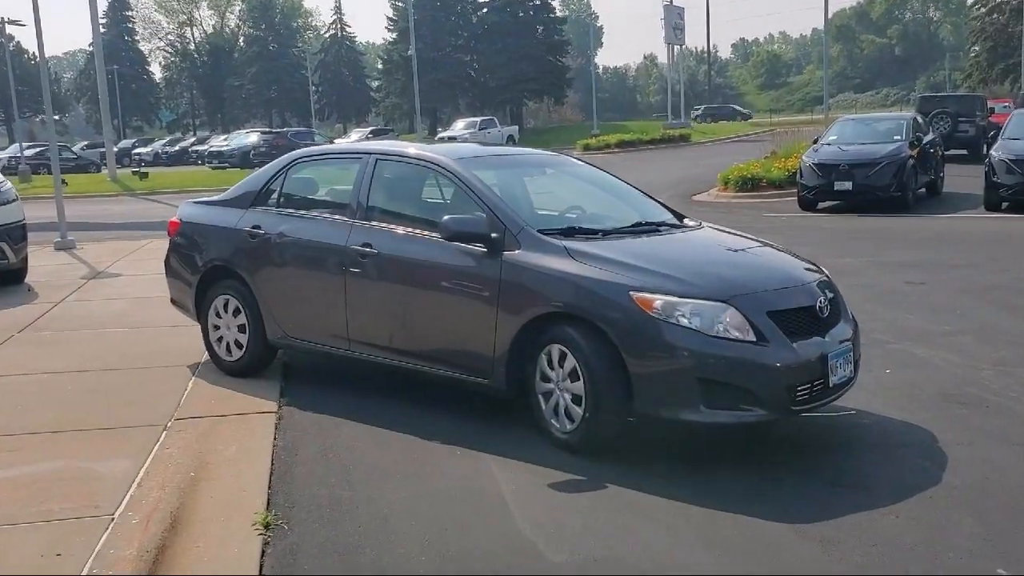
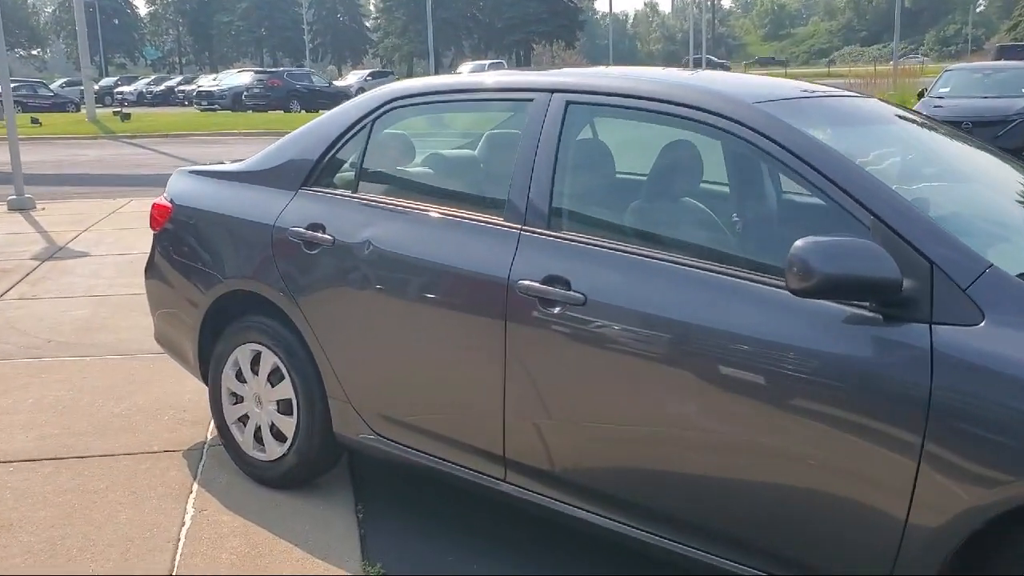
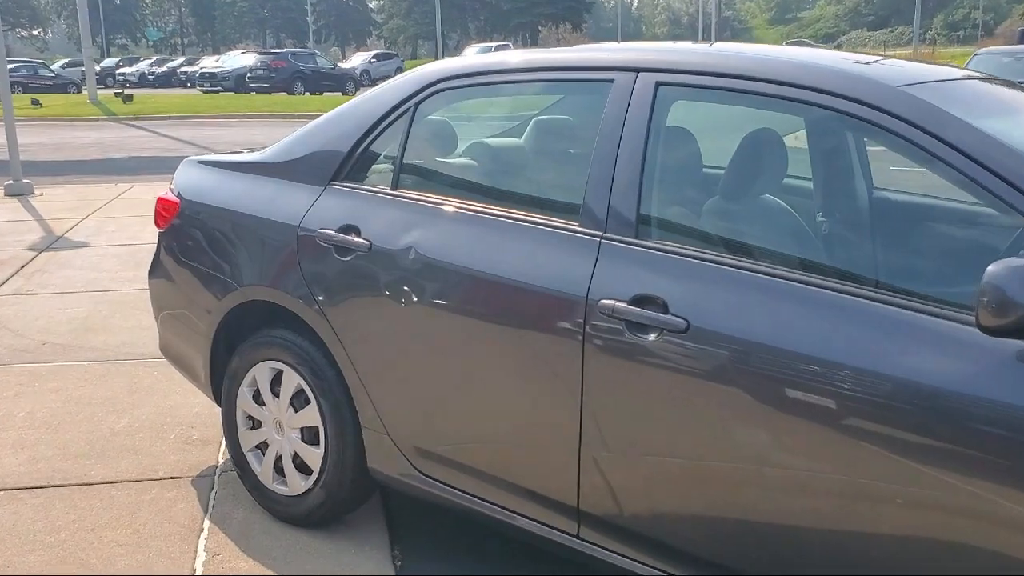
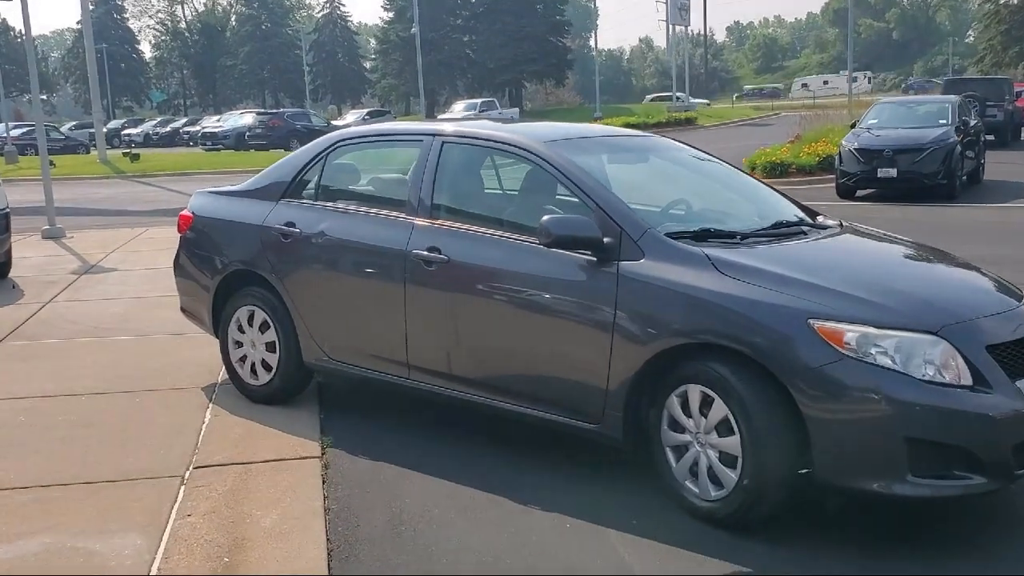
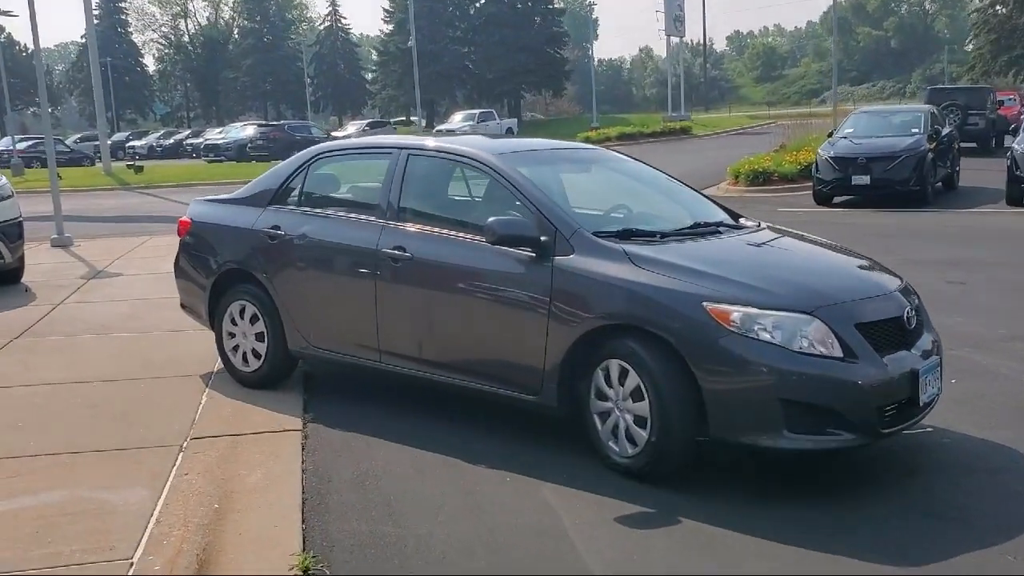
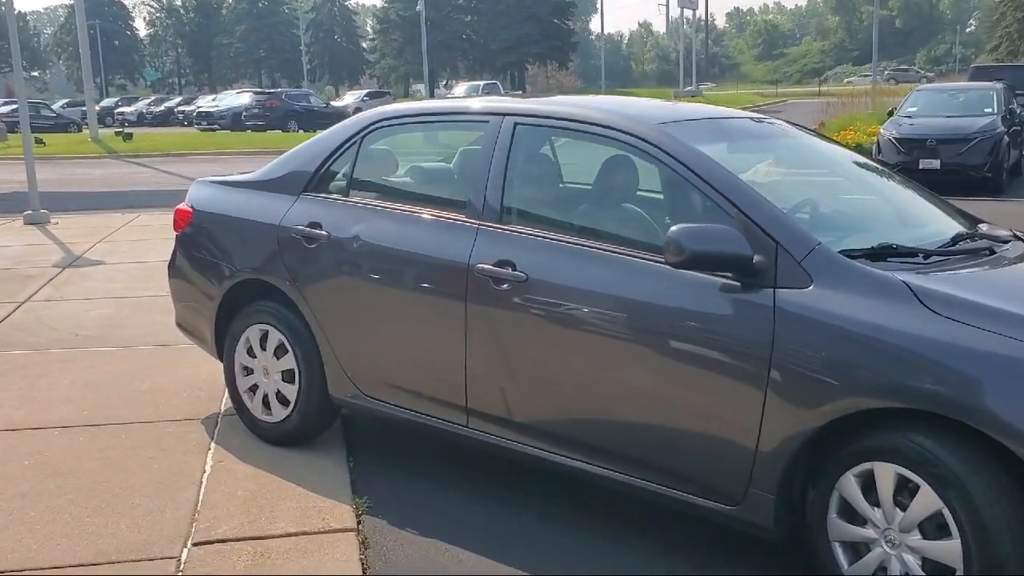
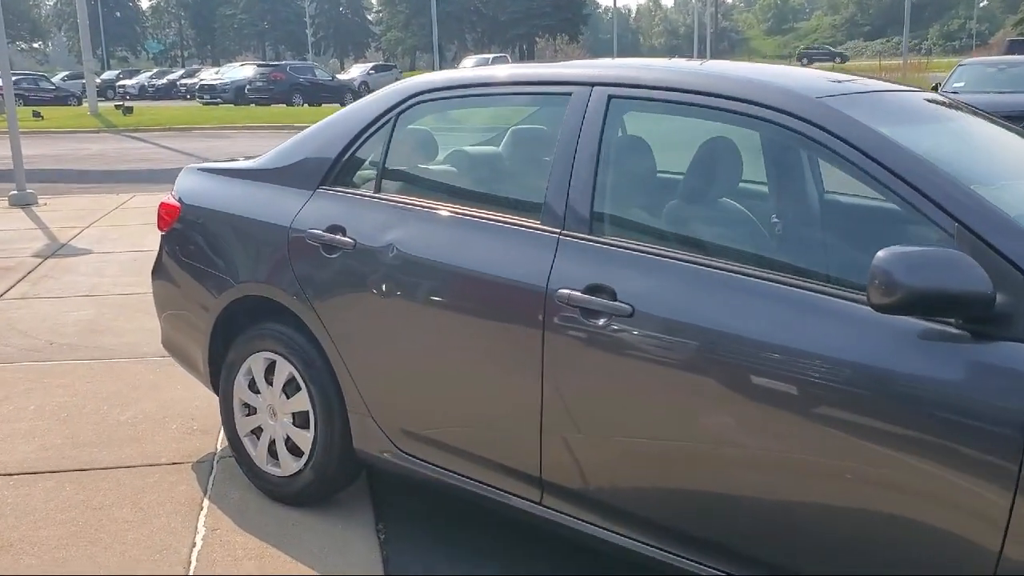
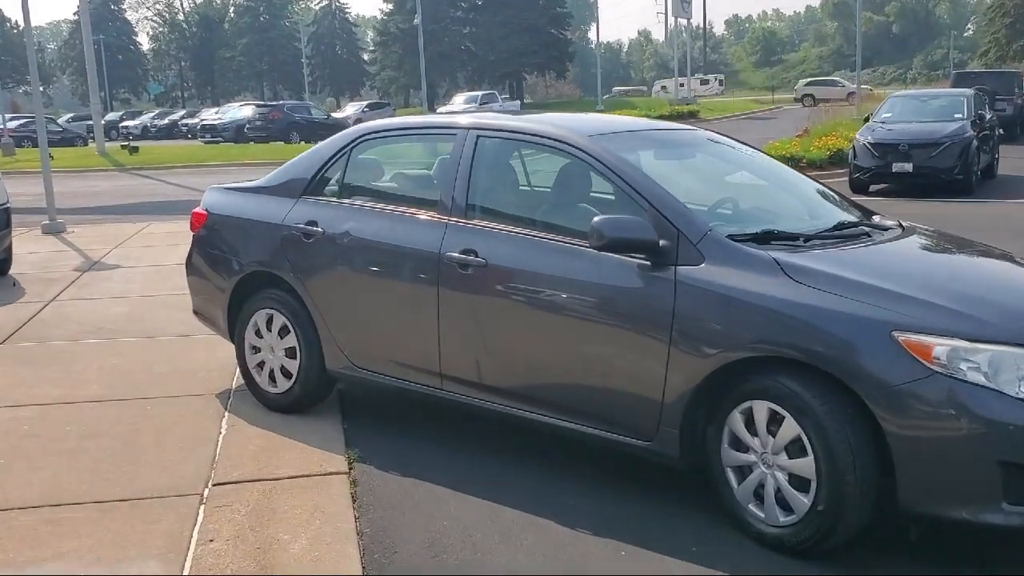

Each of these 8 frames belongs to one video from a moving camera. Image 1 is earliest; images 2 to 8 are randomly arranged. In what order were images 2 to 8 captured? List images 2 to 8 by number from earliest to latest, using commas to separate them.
5, 4, 8, 6, 2, 7, 3
